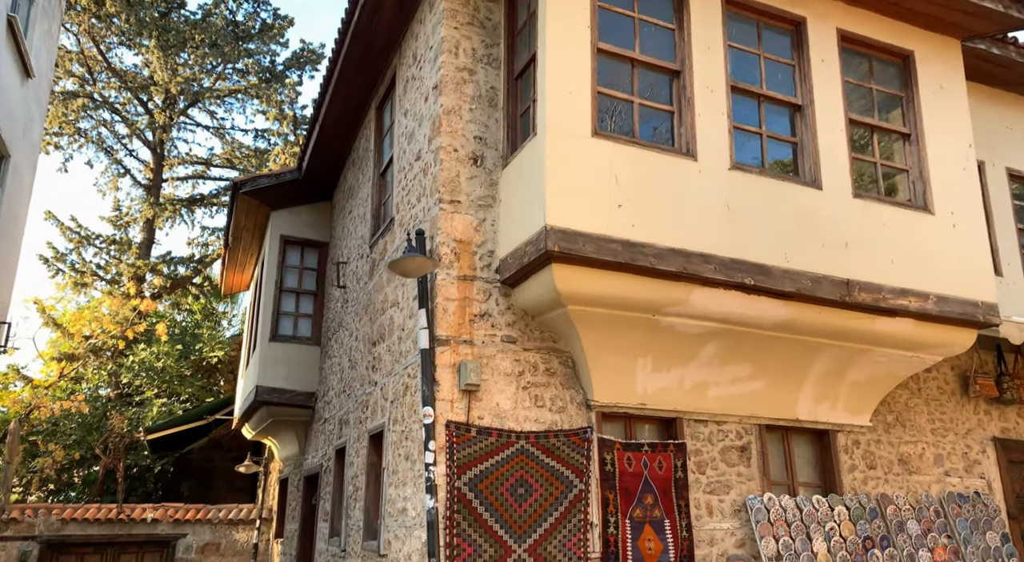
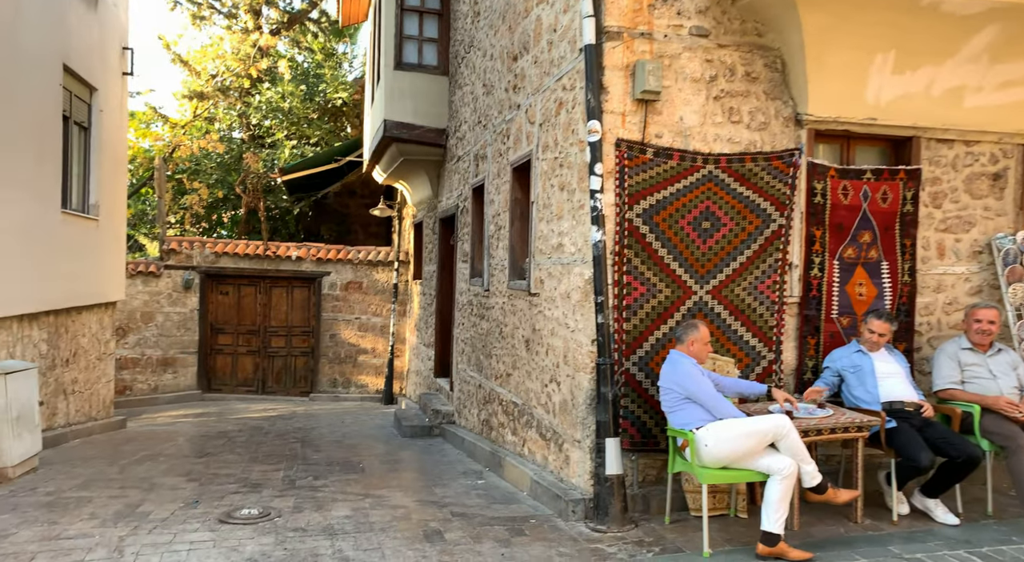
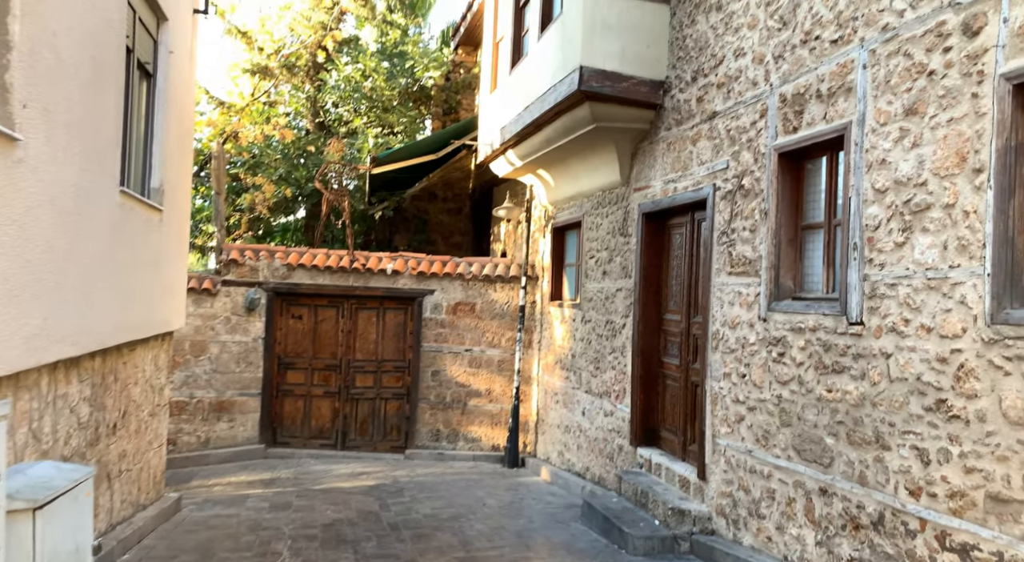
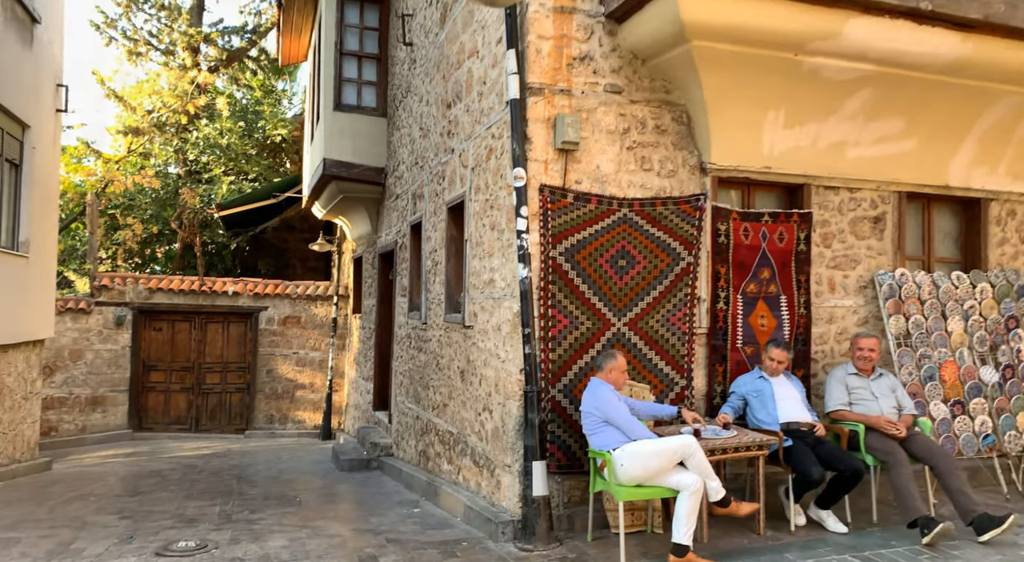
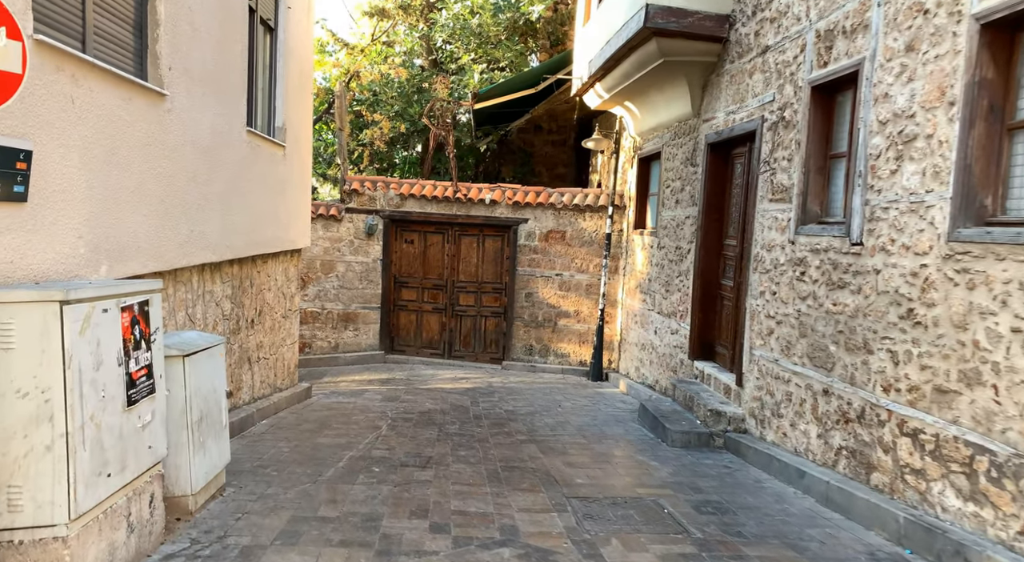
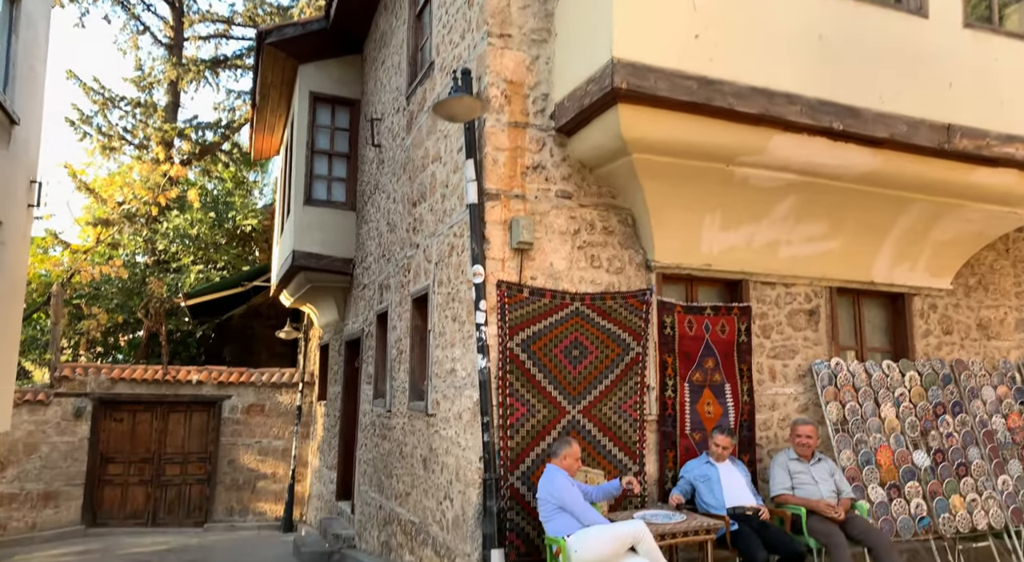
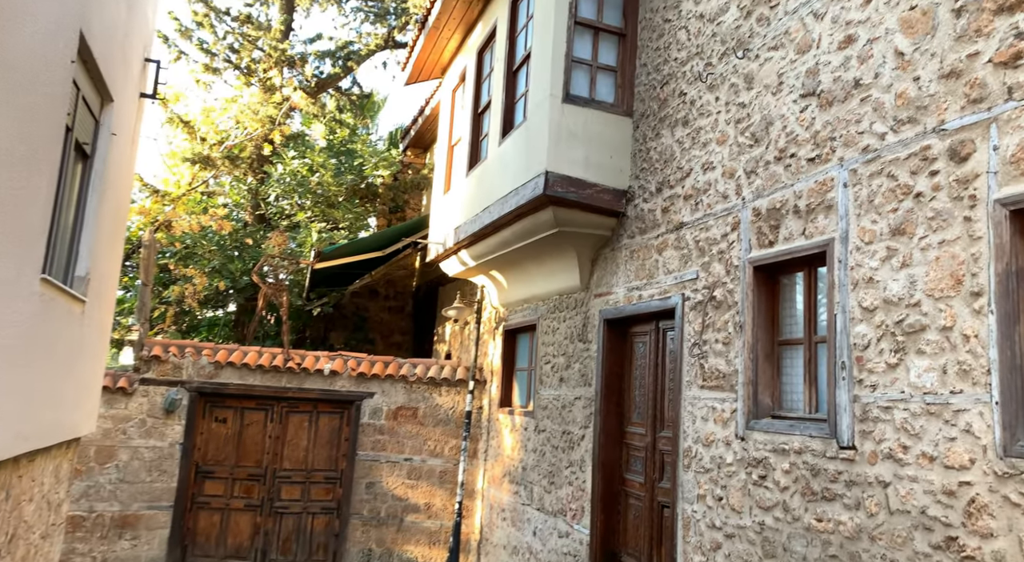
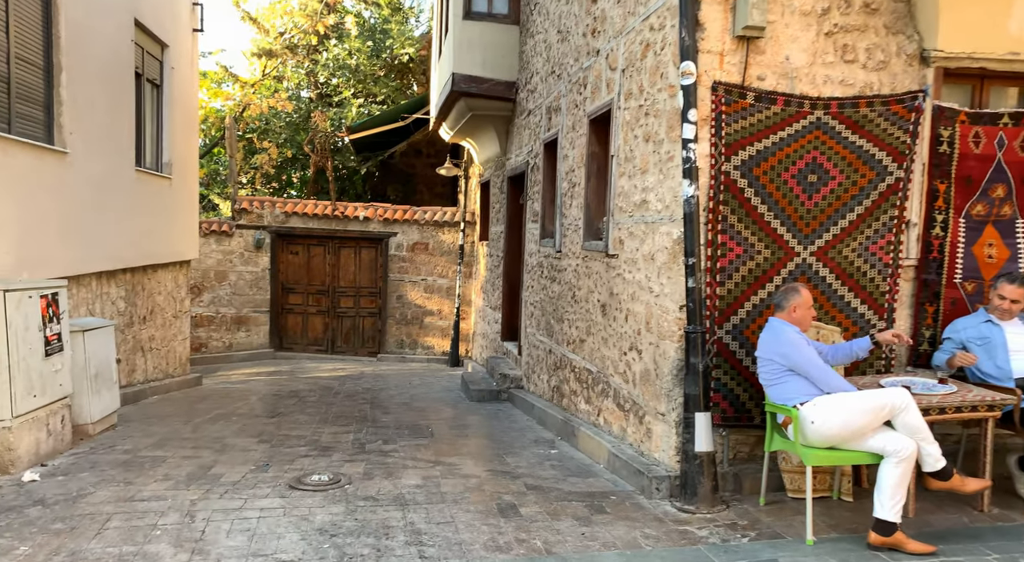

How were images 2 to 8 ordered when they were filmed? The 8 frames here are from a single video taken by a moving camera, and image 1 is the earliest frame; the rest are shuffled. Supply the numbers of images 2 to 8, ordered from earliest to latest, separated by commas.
6, 4, 2, 8, 5, 3, 7
